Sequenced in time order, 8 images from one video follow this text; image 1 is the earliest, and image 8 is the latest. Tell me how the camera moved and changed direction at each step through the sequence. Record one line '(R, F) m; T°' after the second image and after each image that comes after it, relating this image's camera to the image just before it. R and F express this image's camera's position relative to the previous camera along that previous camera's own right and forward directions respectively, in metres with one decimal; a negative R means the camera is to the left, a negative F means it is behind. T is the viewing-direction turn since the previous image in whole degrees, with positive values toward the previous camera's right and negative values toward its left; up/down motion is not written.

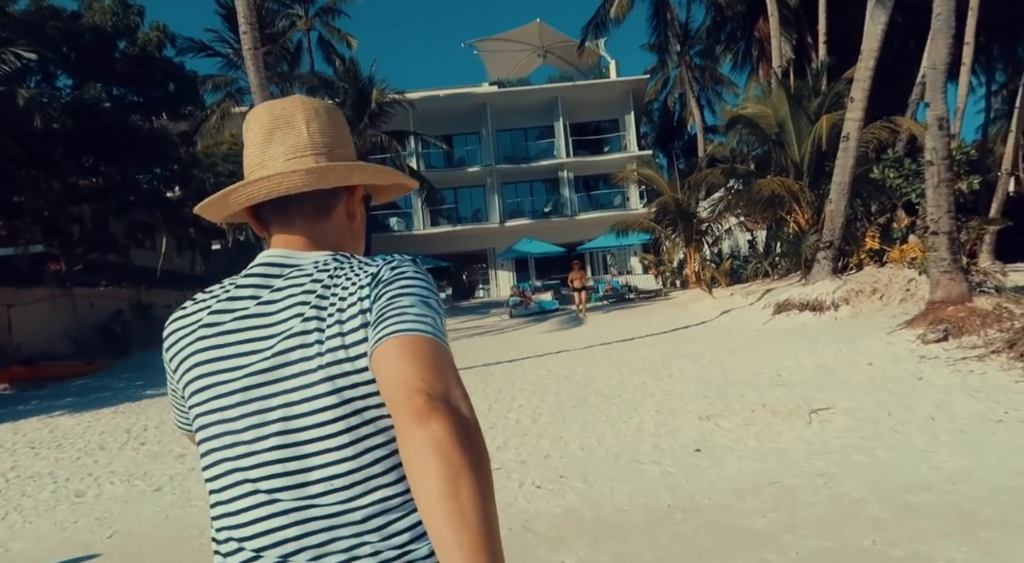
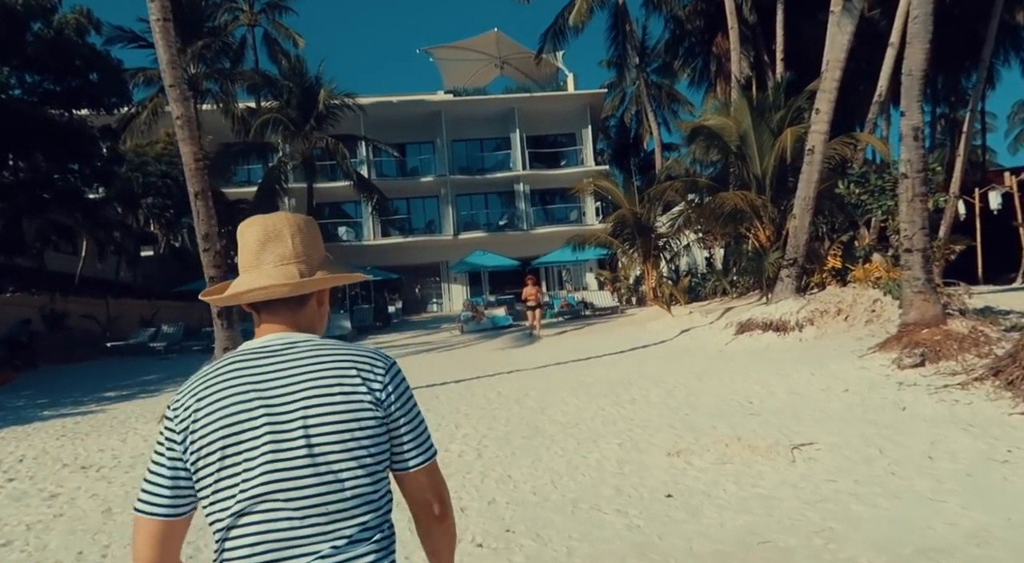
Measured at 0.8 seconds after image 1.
(+0.1, +0.9) m; +4°
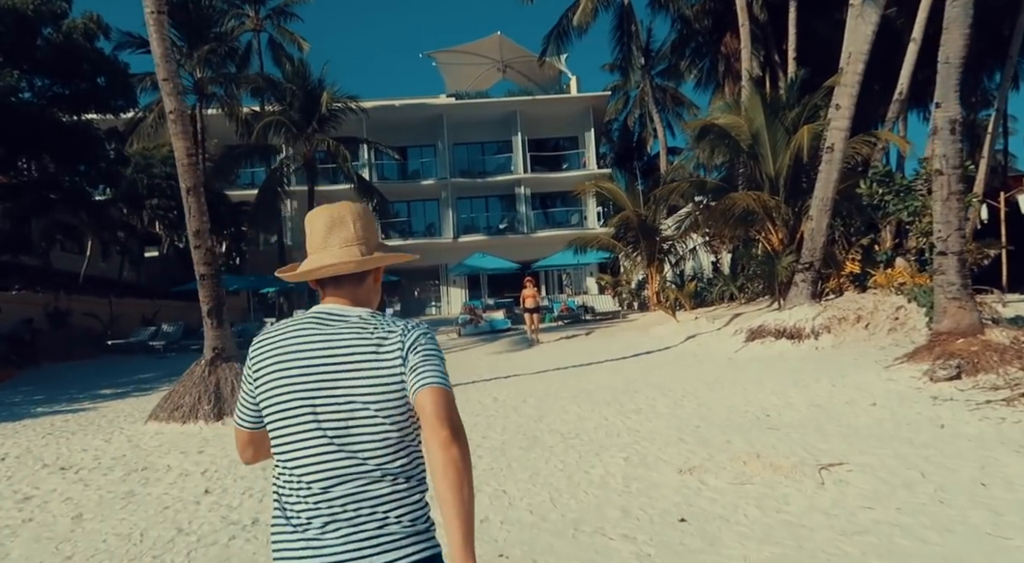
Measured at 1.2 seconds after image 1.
(+0.1, +0.6) m; 0°
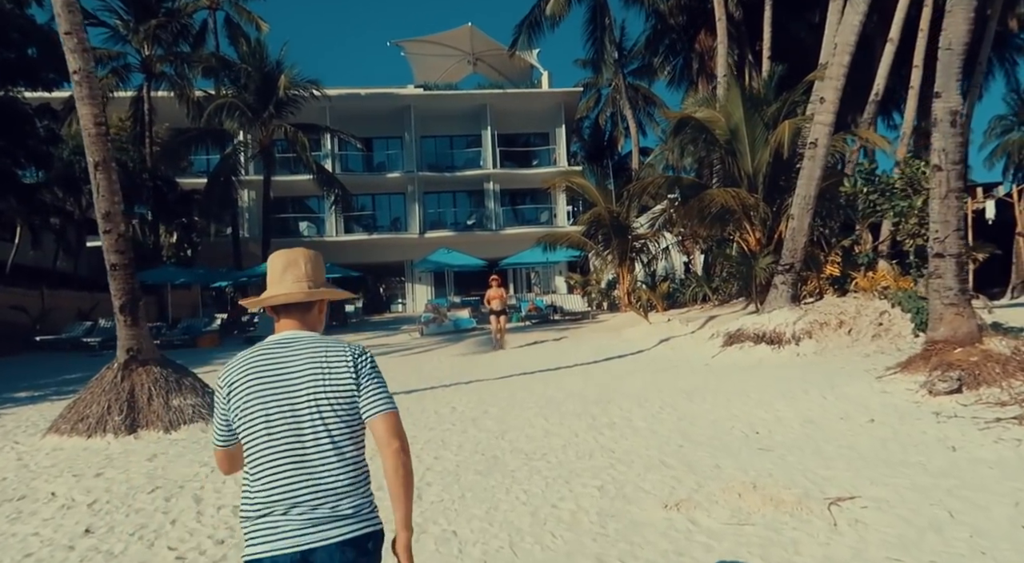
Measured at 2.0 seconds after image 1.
(+0.1, +0.9) m; +3°
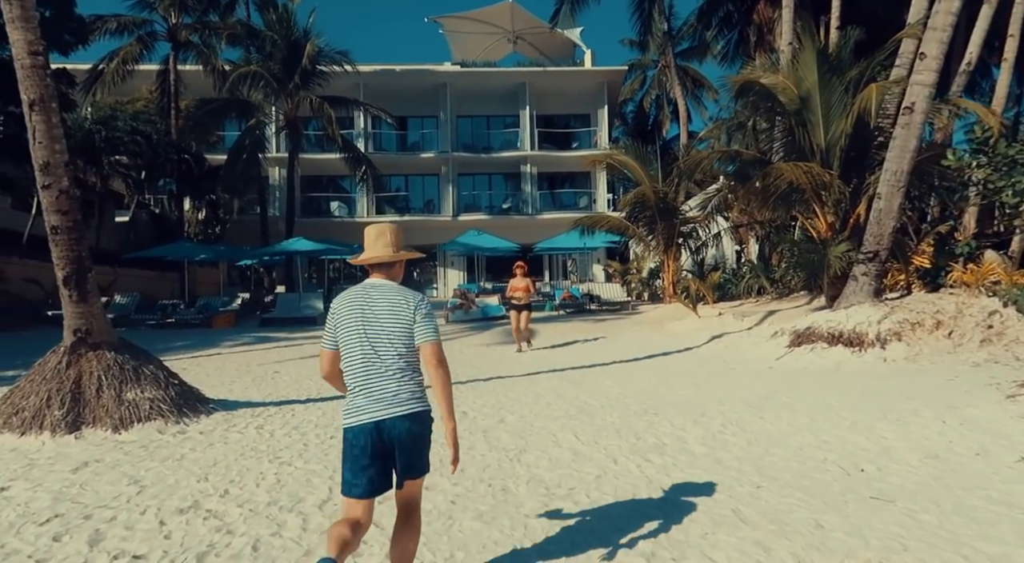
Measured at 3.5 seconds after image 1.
(+0.1, +1.5) m; -3°
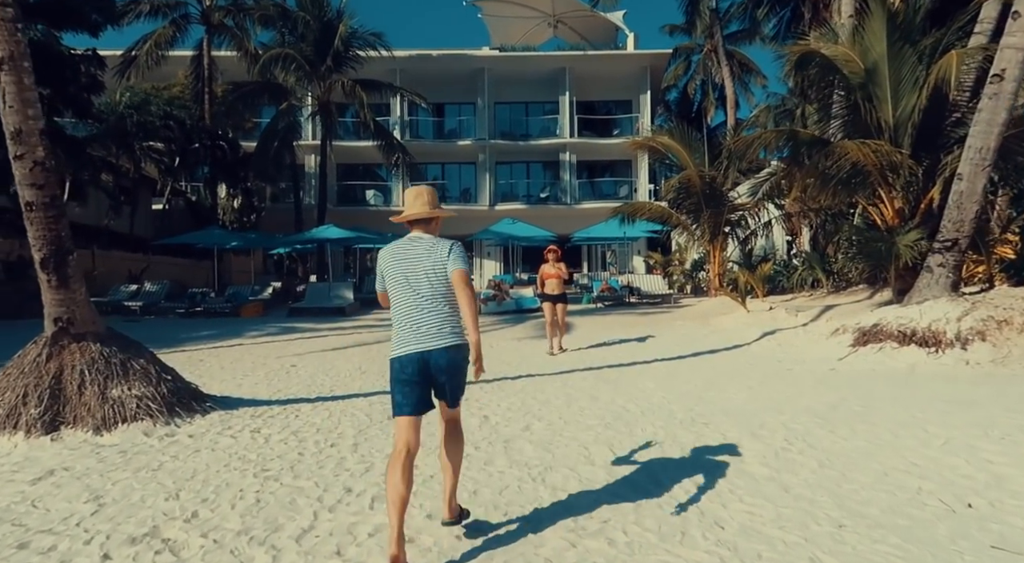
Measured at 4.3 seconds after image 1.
(+0.1, +0.8) m; -3°
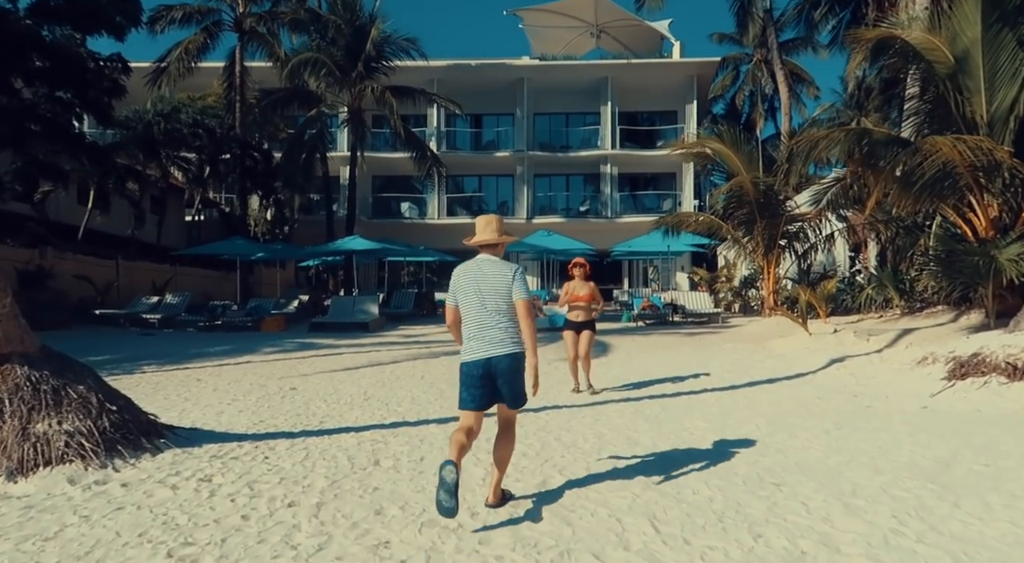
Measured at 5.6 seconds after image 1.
(+0.2, +1.2) m; -4°
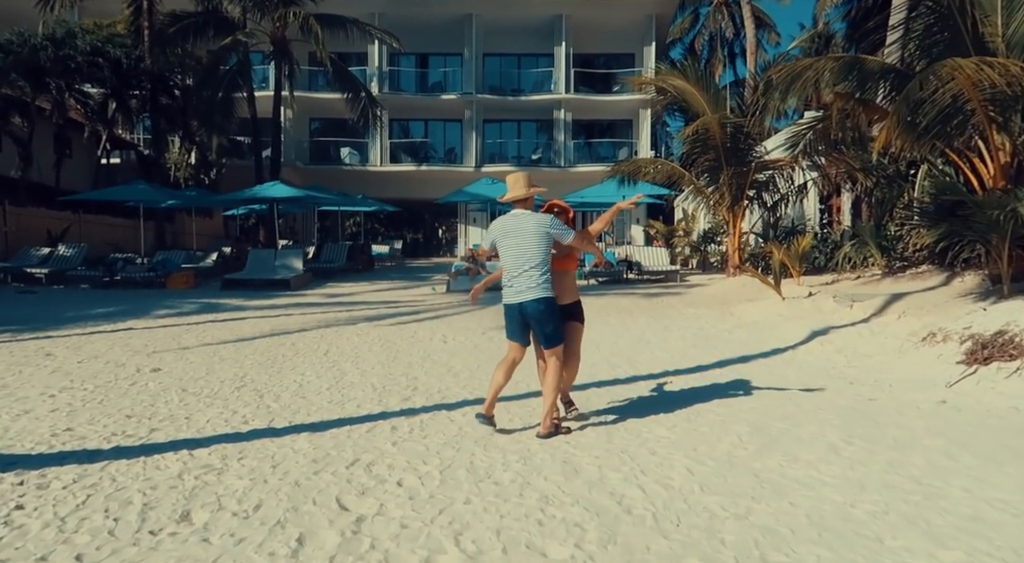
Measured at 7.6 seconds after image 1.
(+0.4, +1.7) m; +4°
